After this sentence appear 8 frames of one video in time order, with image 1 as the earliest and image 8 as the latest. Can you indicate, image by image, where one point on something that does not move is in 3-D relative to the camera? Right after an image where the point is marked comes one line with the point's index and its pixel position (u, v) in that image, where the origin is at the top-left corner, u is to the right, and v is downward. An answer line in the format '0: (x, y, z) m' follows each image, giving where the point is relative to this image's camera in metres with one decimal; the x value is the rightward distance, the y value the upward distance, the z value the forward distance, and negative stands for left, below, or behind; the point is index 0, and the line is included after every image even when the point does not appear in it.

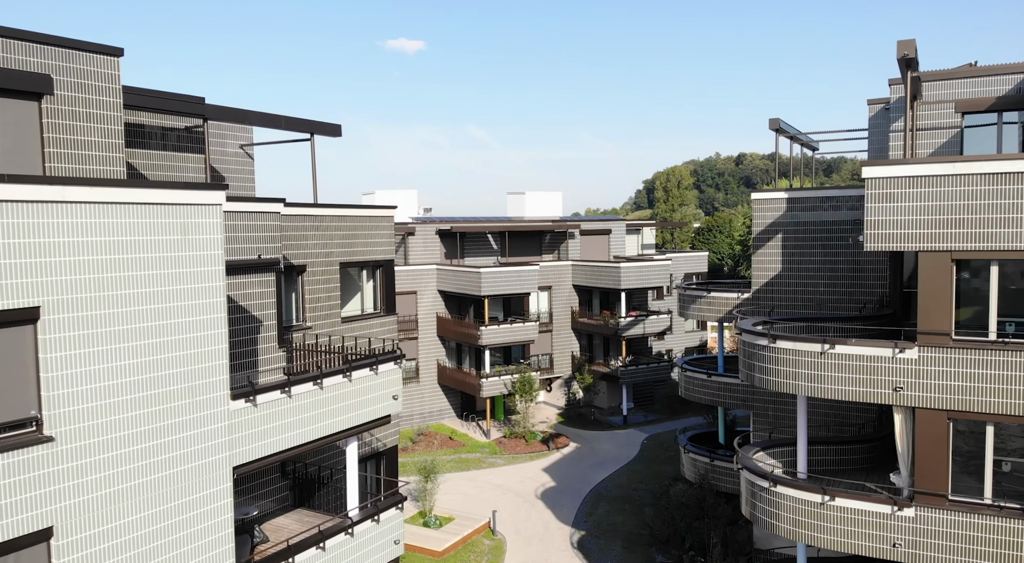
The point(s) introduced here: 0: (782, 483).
0: (+5.1, -3.8, +15.7) m
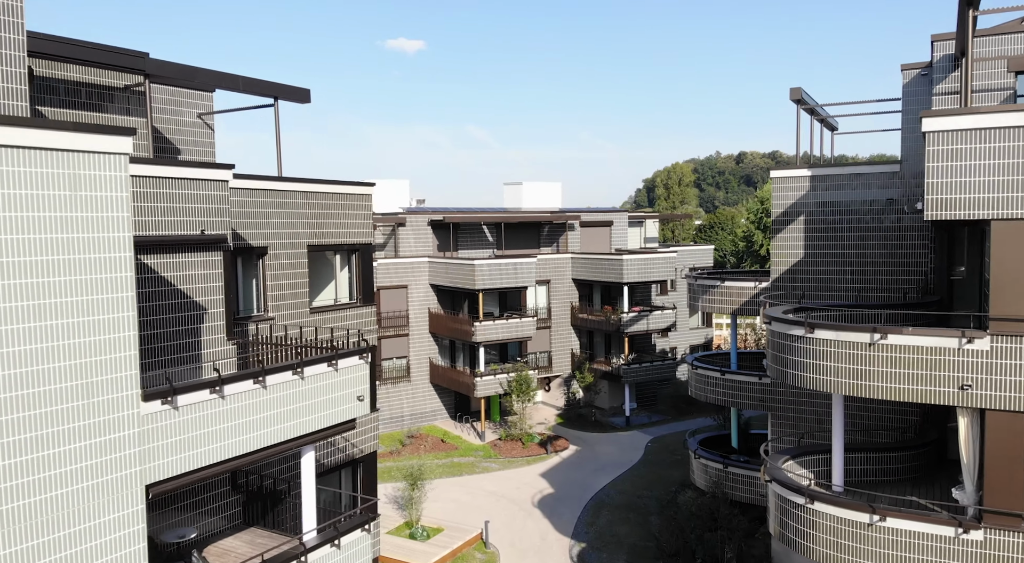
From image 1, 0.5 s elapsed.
0: (+4.9, -3.5, +13.4) m
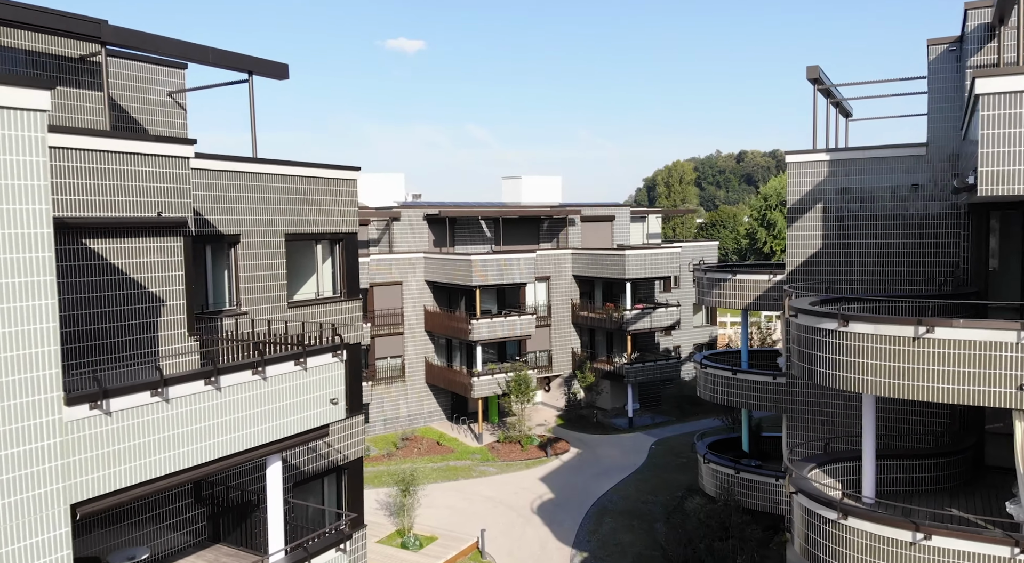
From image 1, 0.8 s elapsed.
0: (+4.8, -3.3, +12.0) m
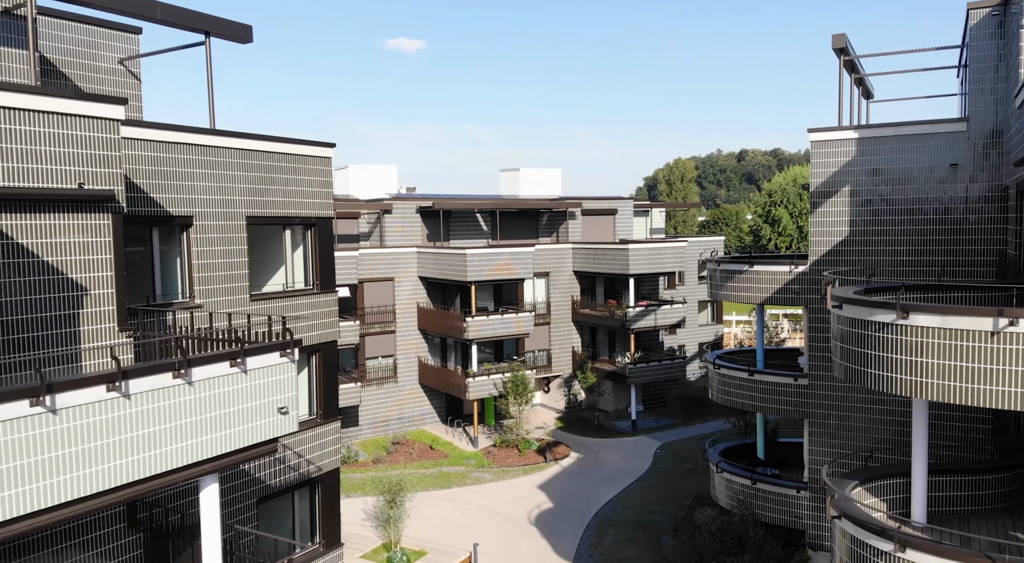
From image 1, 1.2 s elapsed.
0: (+4.7, -3.1, +10.1) m
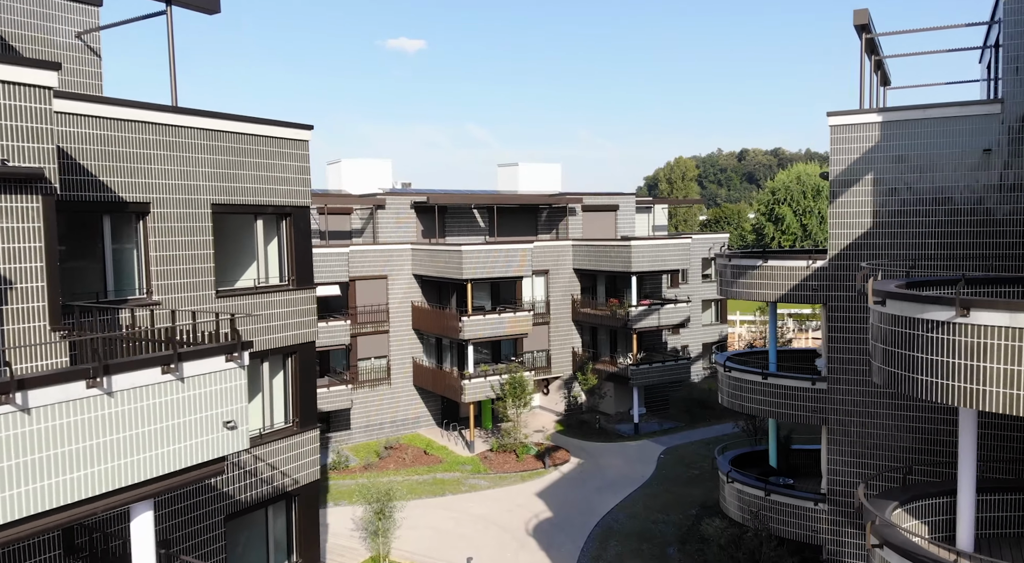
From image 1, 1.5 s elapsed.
0: (+4.6, -3.0, +8.8) m
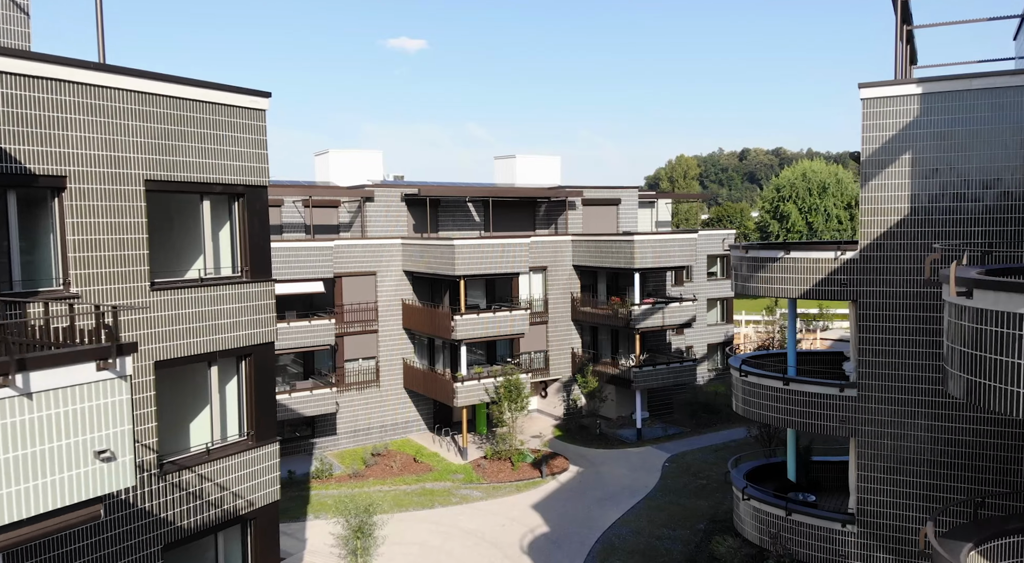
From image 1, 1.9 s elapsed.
0: (+4.4, -2.9, +6.8) m
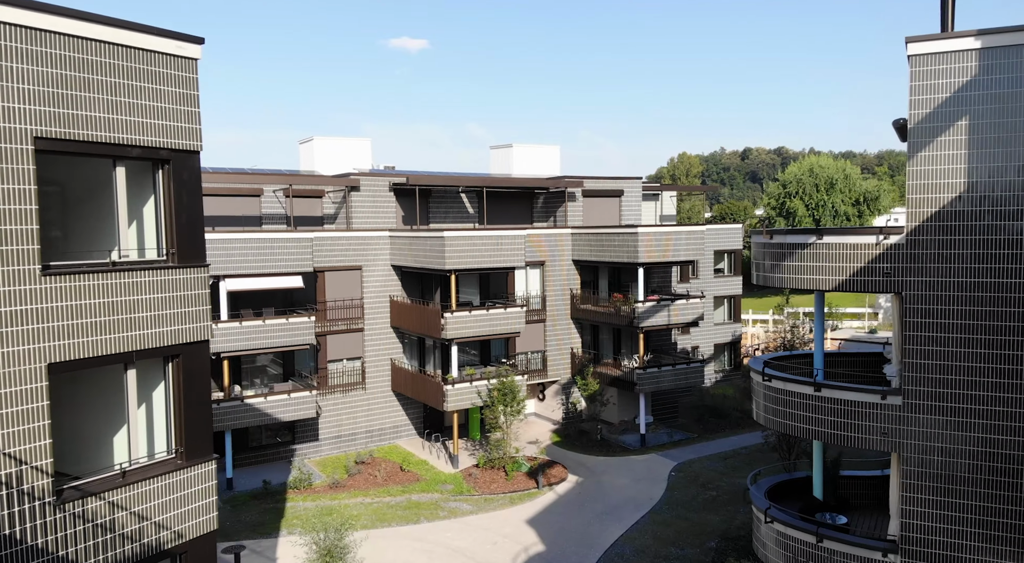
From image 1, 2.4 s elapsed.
0: (+4.2, -2.8, +4.7) m
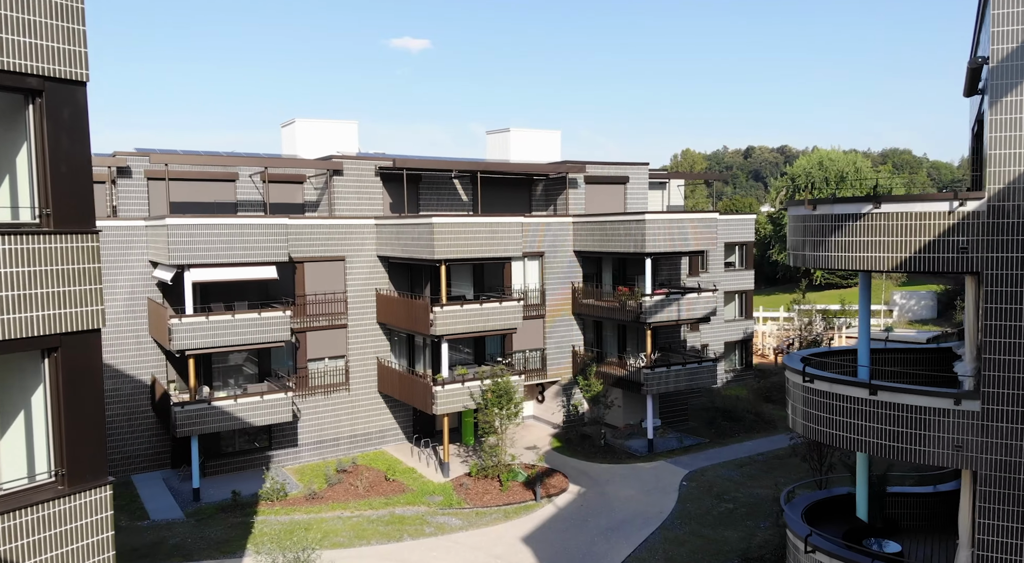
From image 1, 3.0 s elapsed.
0: (+4.1, -2.5, +2.2) m
